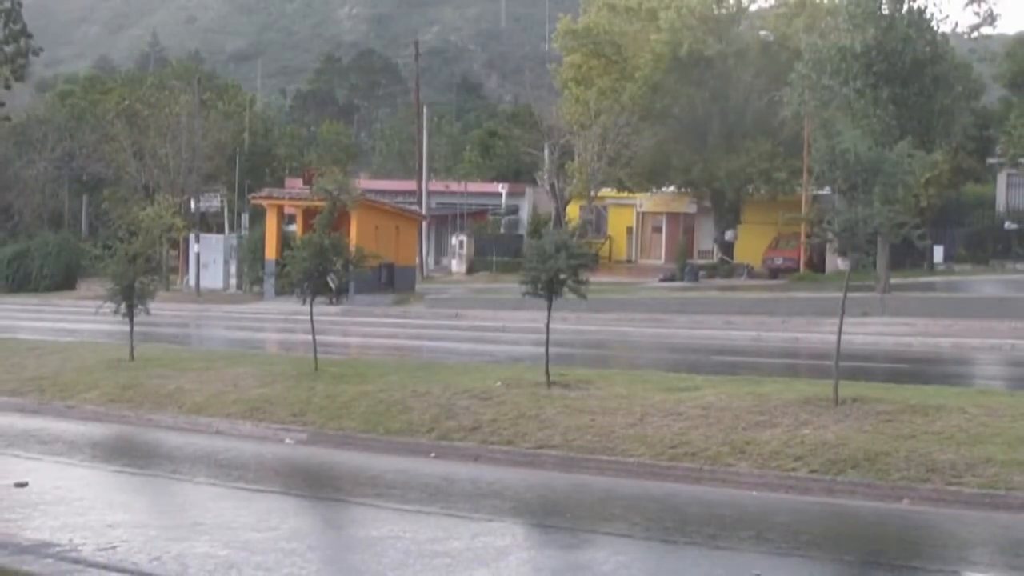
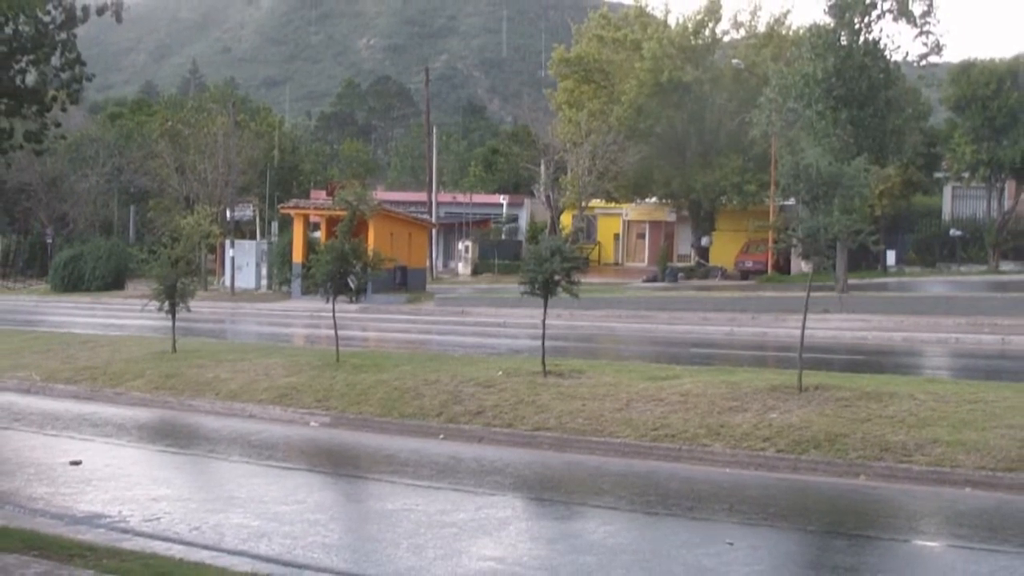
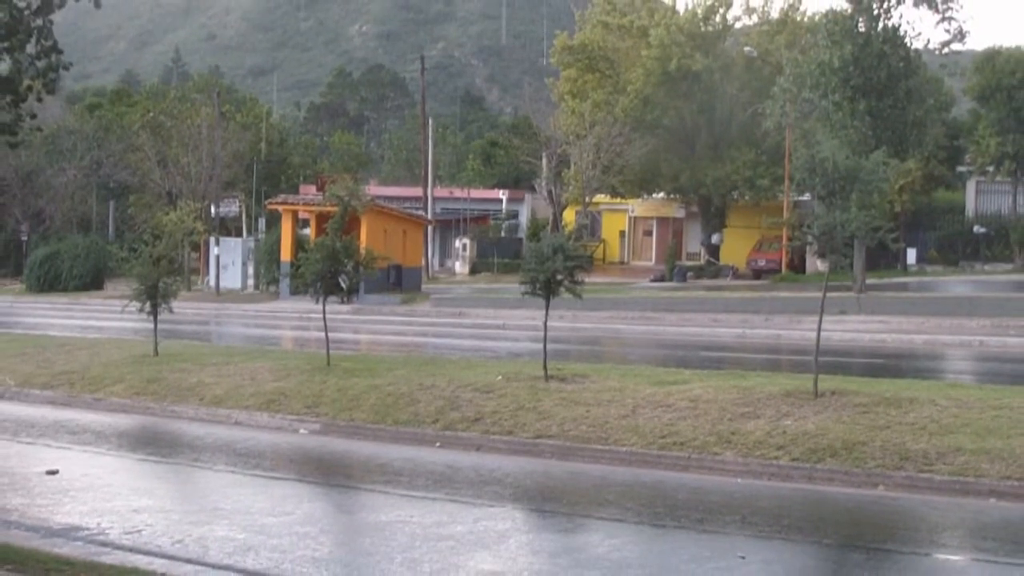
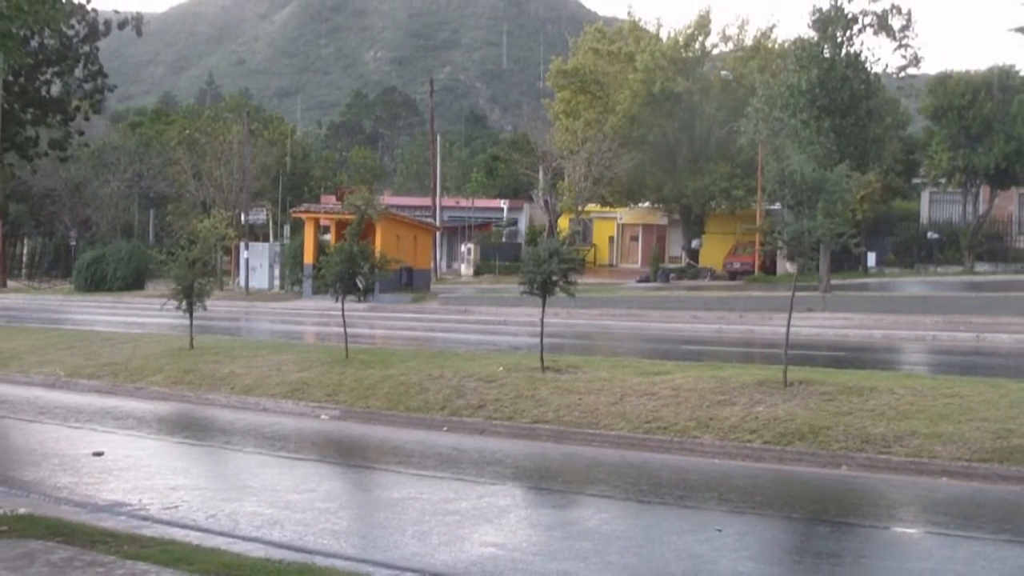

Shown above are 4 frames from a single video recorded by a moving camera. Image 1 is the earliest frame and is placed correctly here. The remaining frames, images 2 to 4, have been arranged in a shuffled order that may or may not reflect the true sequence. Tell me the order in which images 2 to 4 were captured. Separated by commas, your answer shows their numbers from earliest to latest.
3, 2, 4
